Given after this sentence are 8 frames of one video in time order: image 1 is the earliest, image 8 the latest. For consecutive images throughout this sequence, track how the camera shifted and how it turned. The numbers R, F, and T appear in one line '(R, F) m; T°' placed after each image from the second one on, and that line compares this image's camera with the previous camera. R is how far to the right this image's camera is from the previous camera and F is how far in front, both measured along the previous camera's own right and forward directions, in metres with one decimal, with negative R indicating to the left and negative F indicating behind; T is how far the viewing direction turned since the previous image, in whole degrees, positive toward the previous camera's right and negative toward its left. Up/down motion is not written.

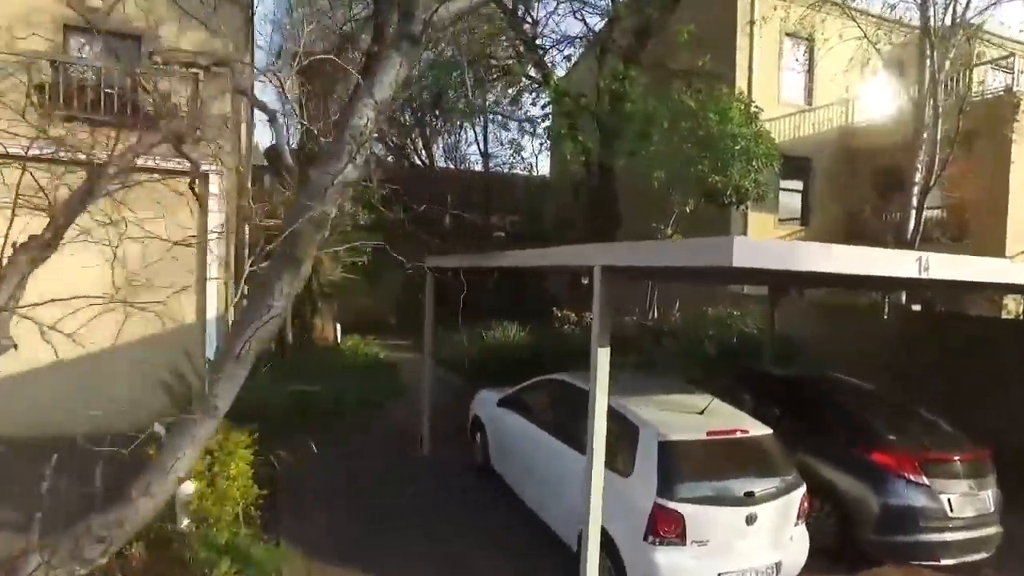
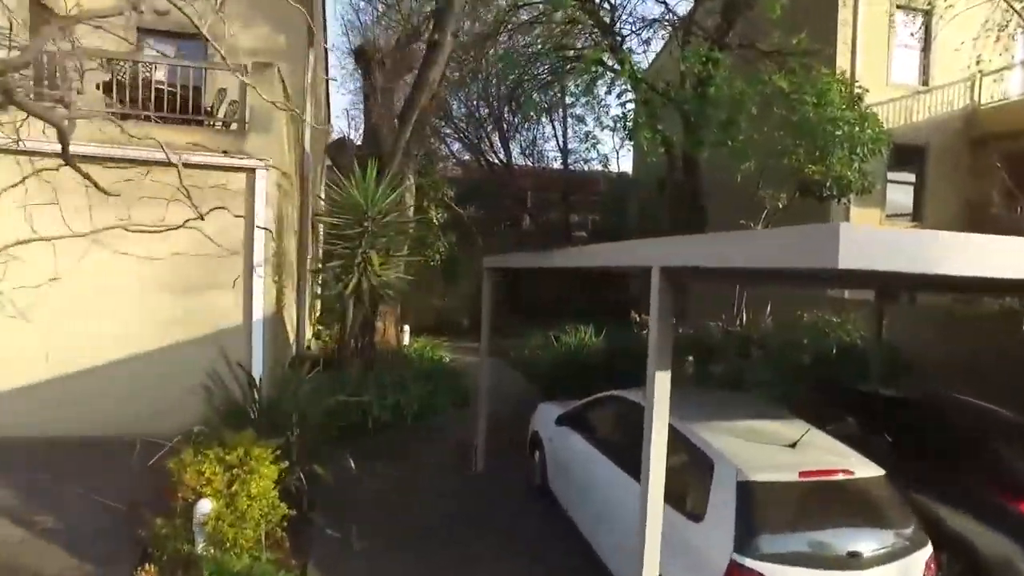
(+0.3, +0.8) m; -7°
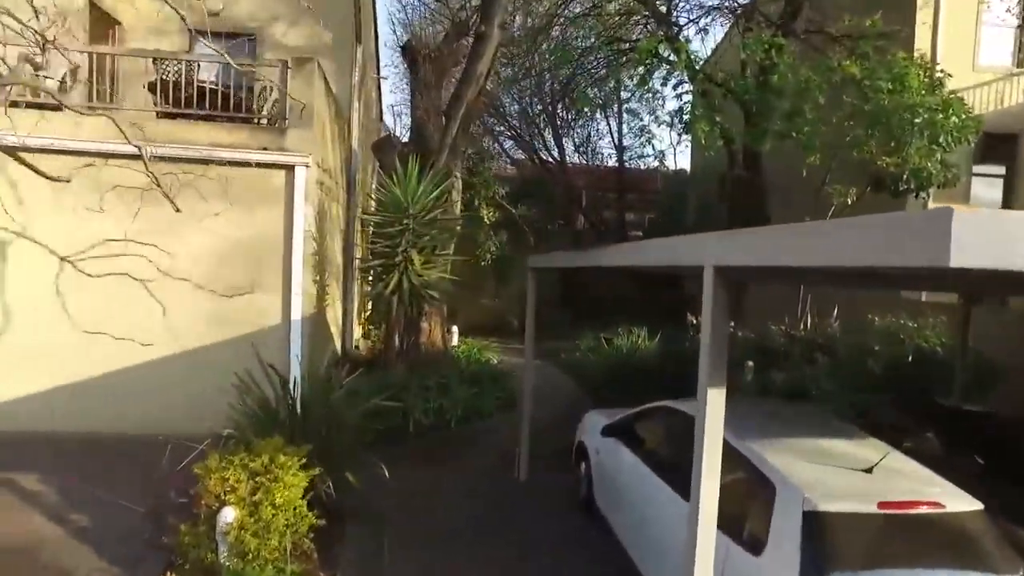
(+0.1, +0.4) m; -5°
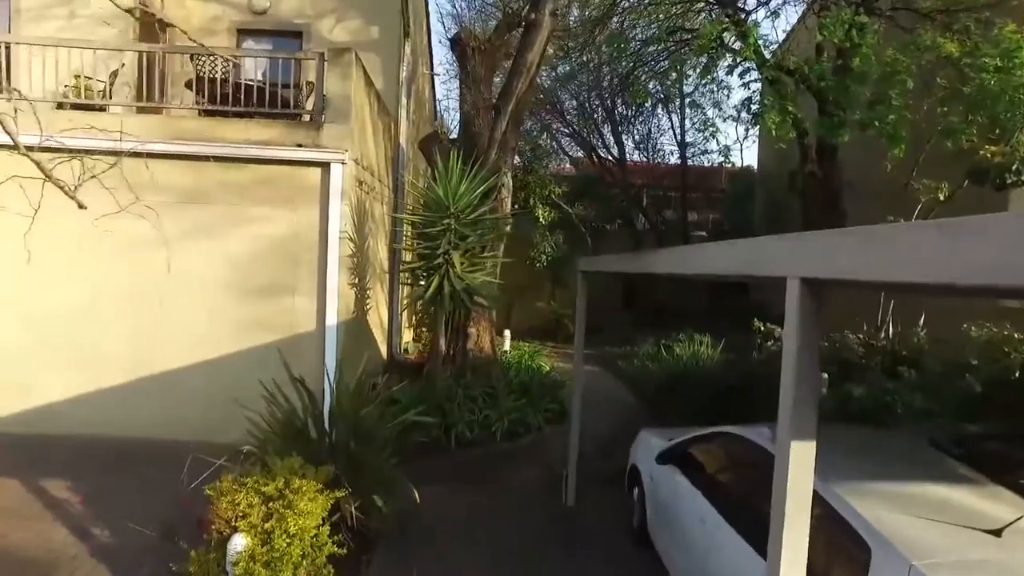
(+0.1, +0.6) m; -5°
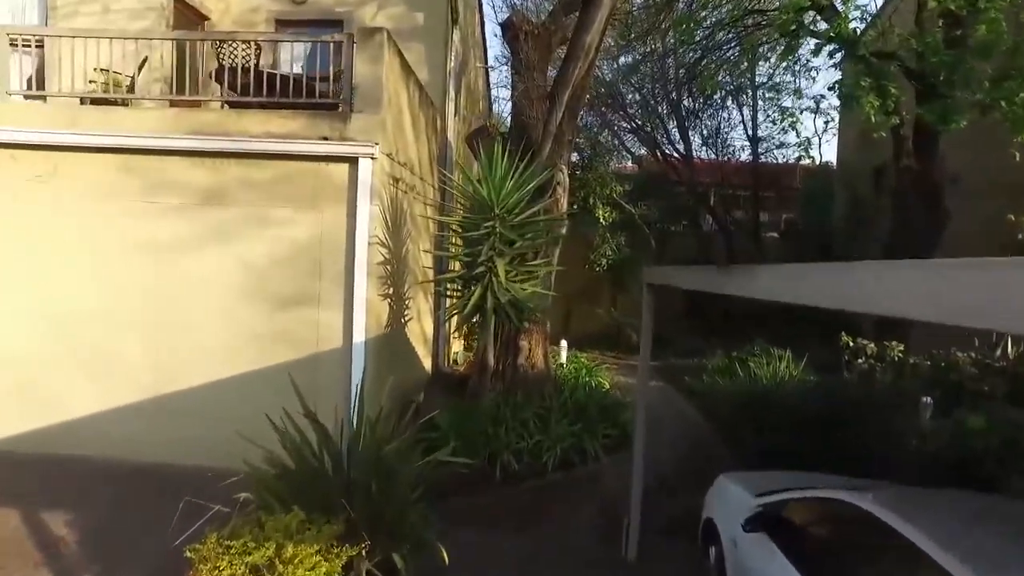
(+0.1, +1.0) m; -5°
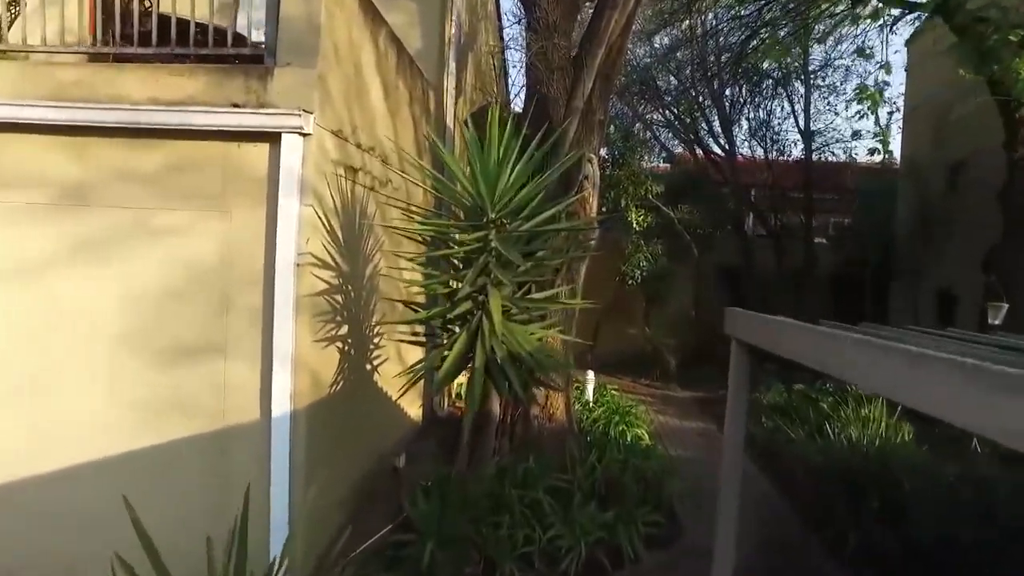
(+0.1, +2.3) m; -2°
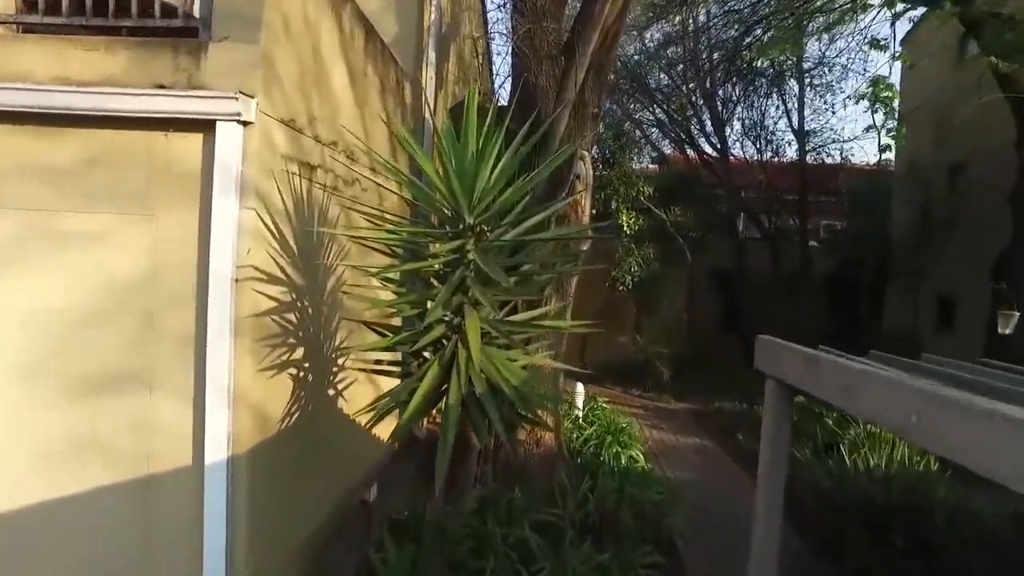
(0.0, +0.7) m; +1°
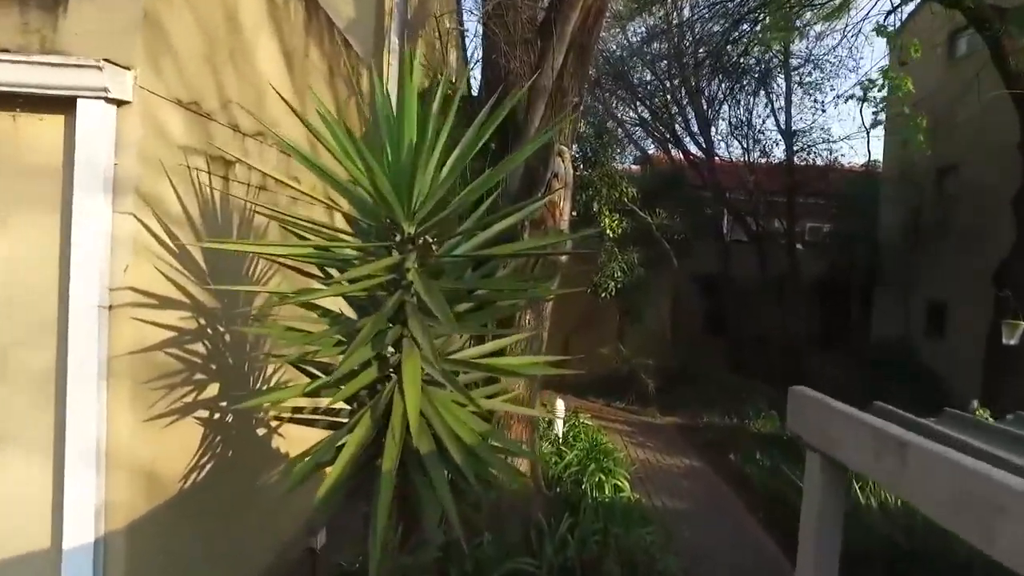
(+0.1, +0.8) m; +2°
